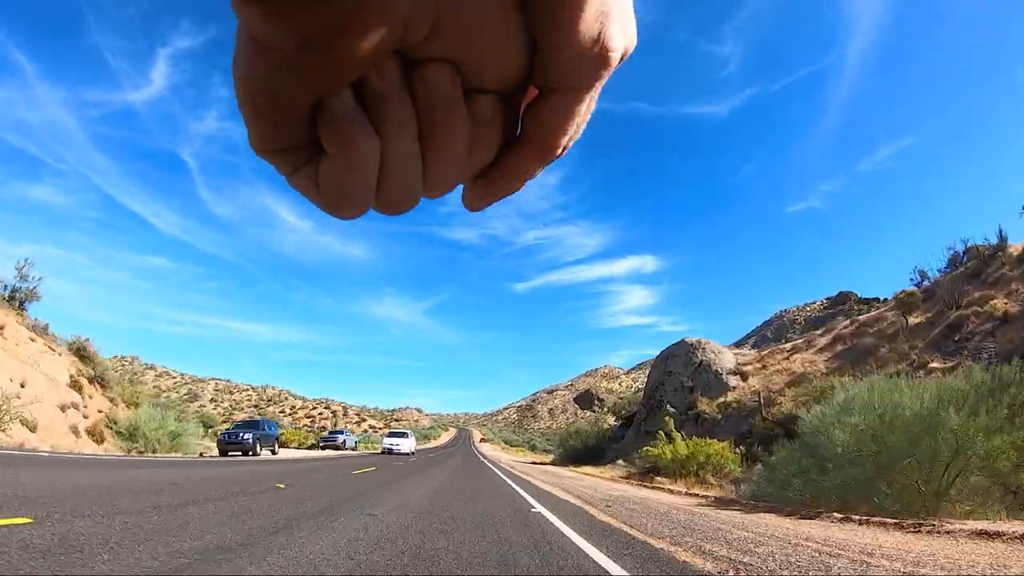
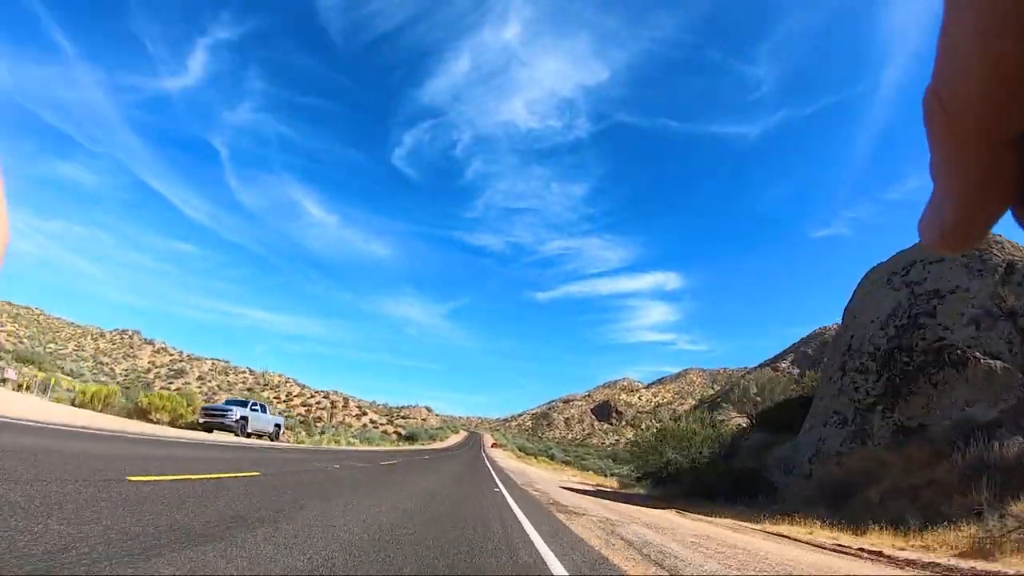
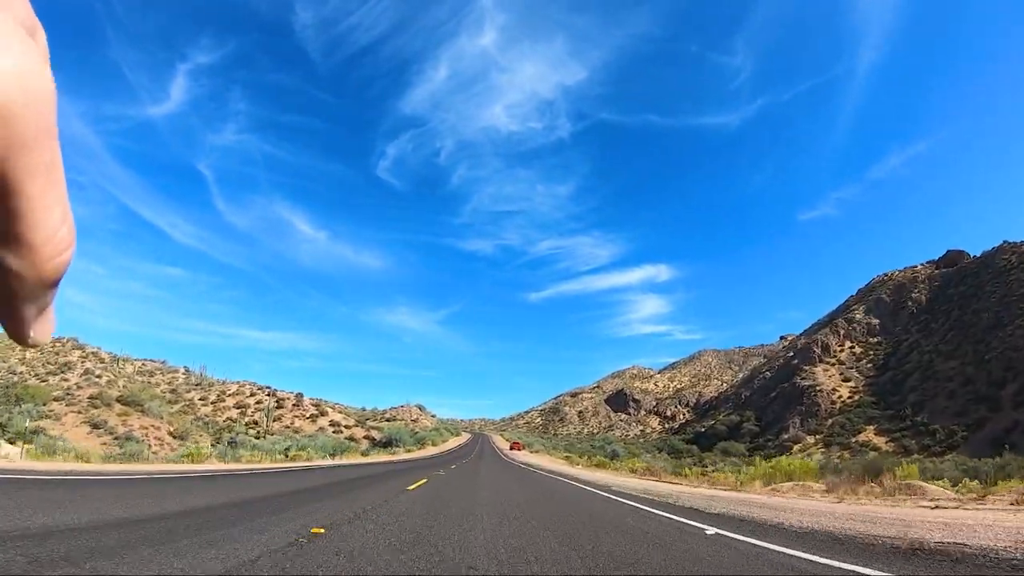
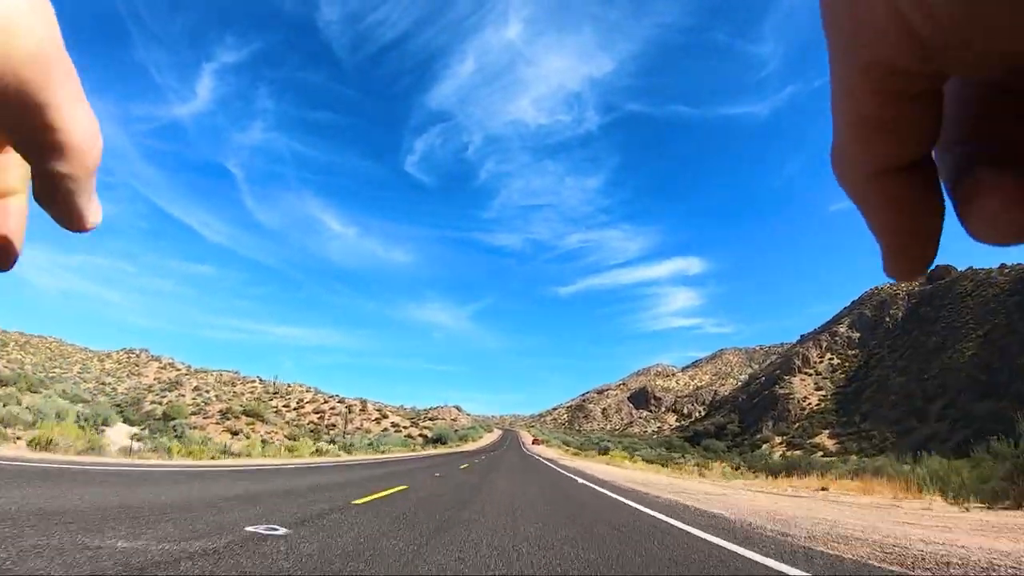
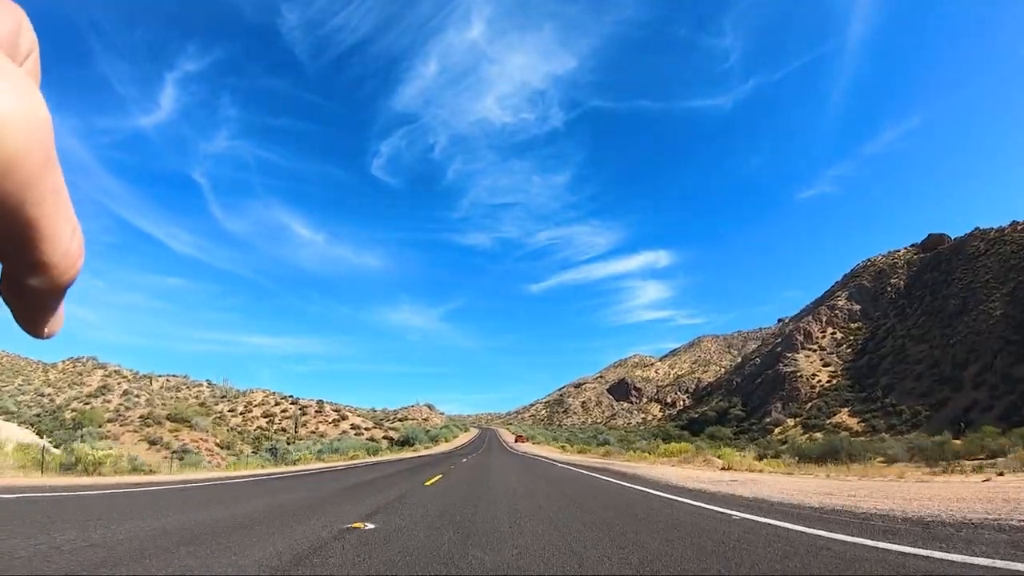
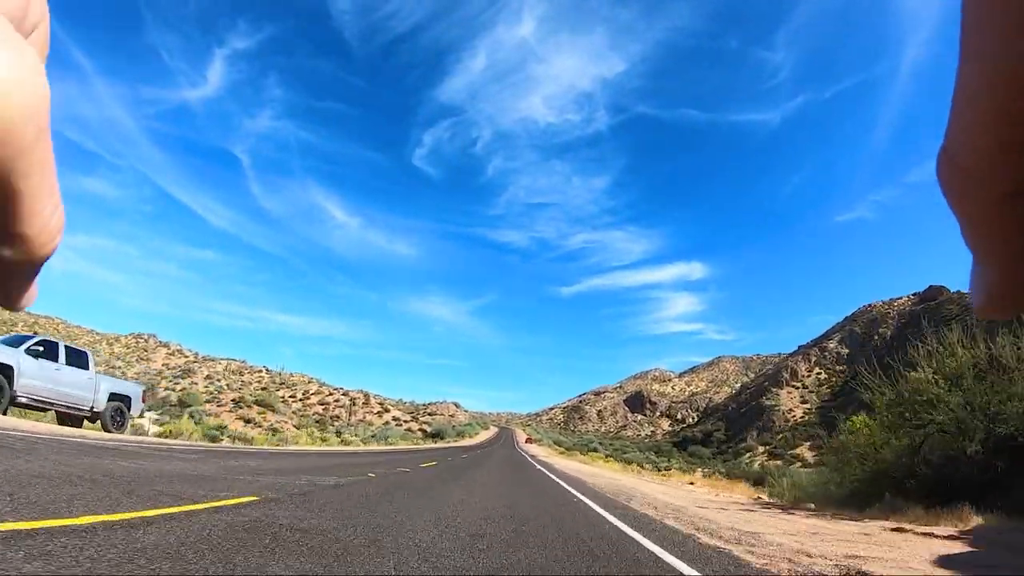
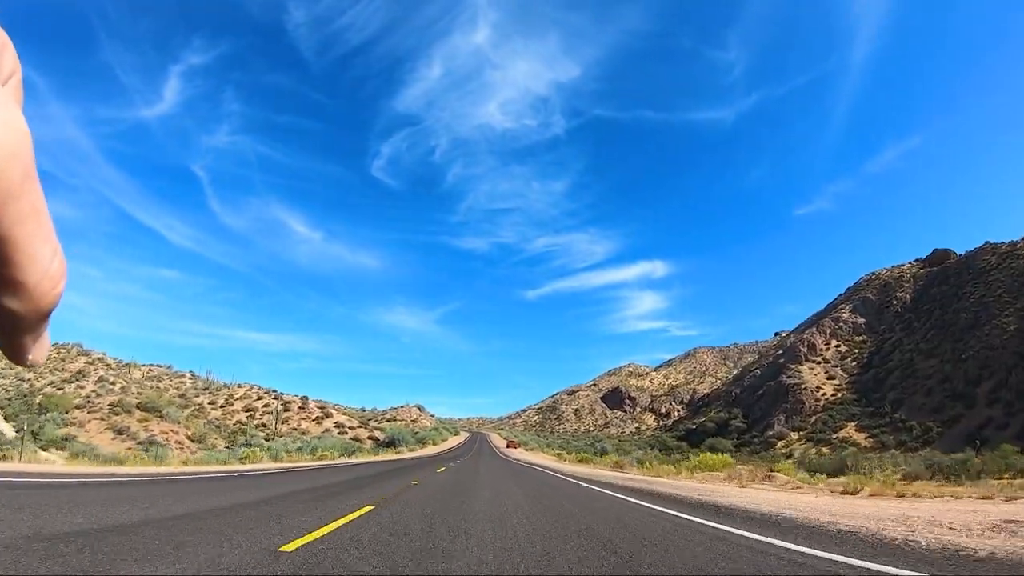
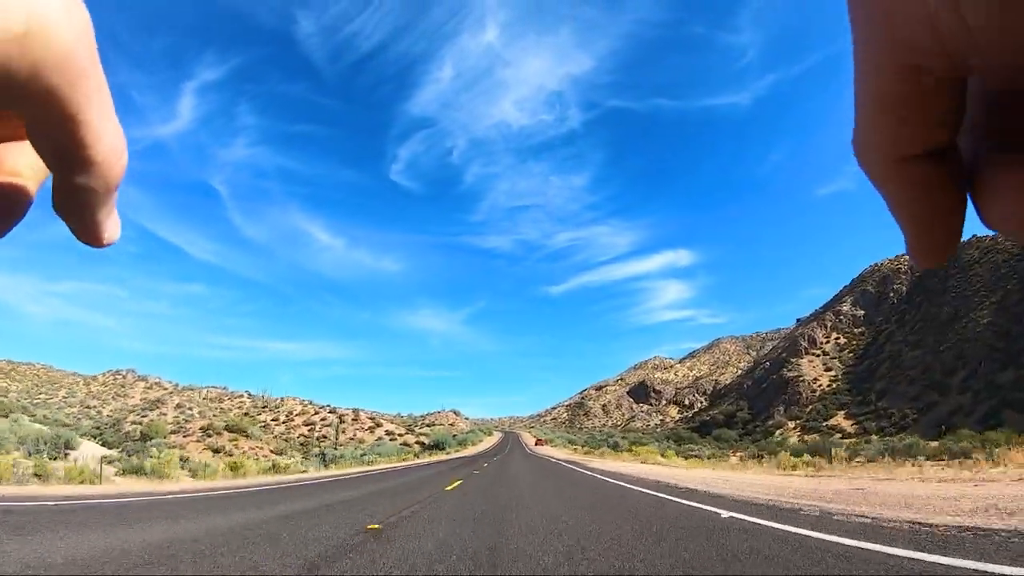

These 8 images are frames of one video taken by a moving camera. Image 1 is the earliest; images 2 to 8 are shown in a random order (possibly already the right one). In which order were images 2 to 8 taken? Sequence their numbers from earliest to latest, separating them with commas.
2, 6, 4, 8, 5, 7, 3
